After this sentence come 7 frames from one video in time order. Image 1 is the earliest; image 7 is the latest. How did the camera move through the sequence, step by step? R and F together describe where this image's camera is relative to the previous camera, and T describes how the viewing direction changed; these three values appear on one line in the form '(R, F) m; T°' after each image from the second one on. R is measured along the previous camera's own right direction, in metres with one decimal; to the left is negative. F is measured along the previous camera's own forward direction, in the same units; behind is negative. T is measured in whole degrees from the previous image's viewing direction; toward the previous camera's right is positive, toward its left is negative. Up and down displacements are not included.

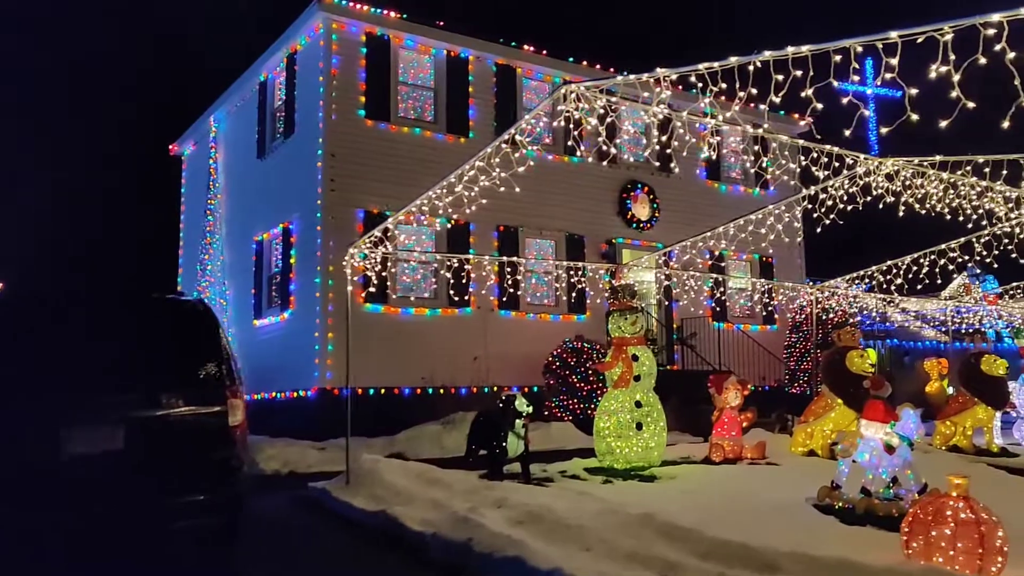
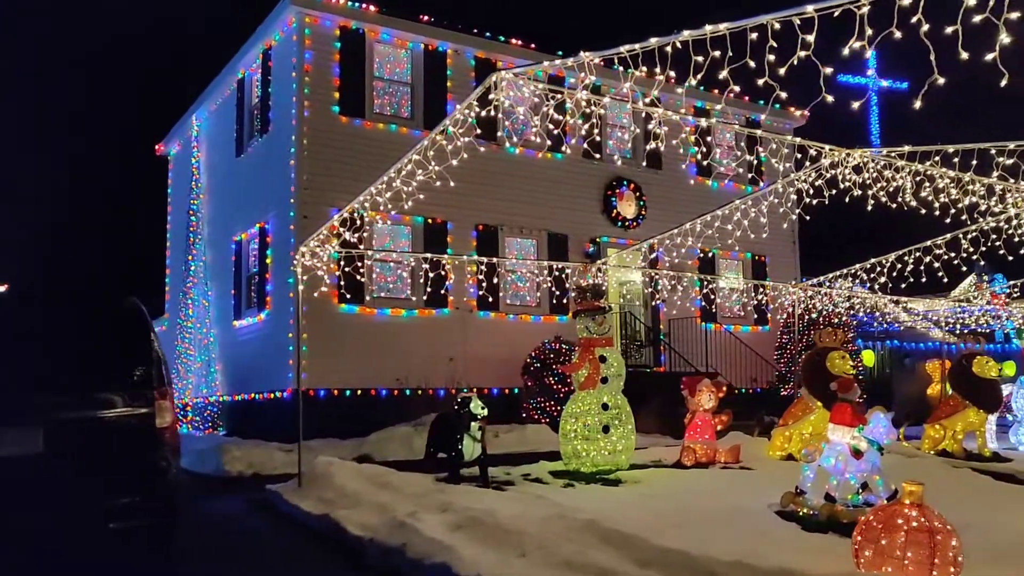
(+0.4, +0.3) m; -1°
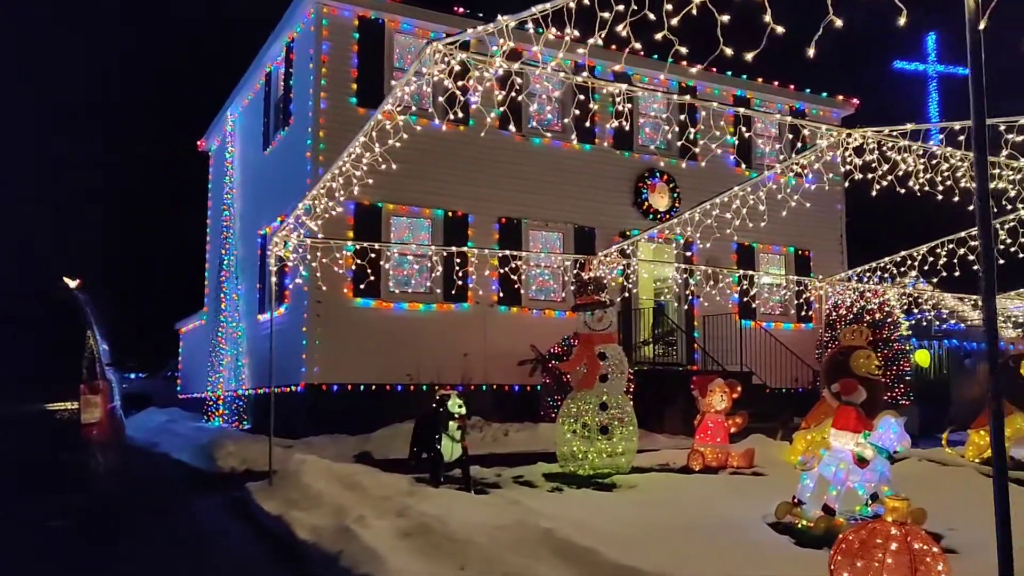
(+0.7, +0.5) m; -4°
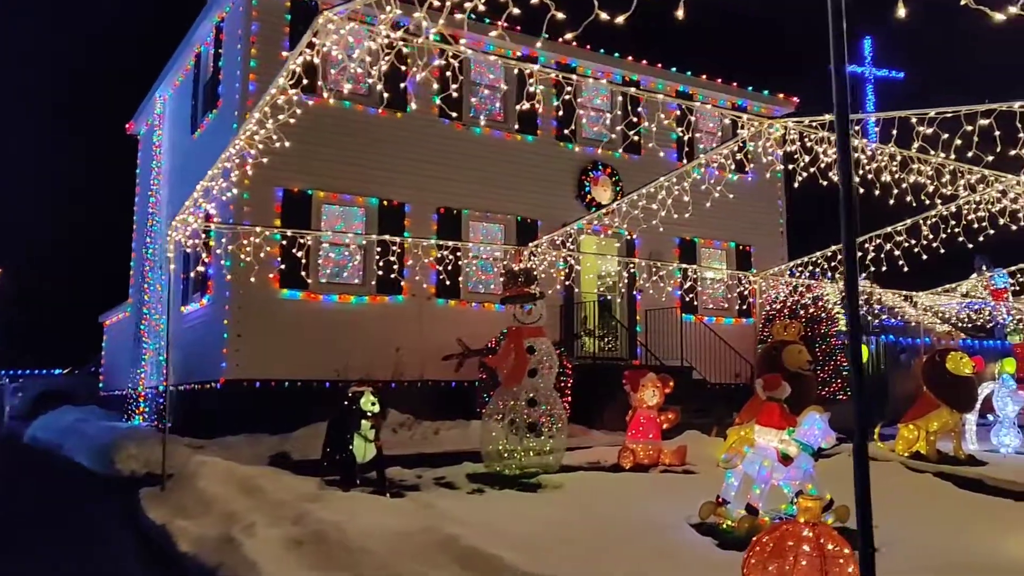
(+0.3, +0.3) m; +3°
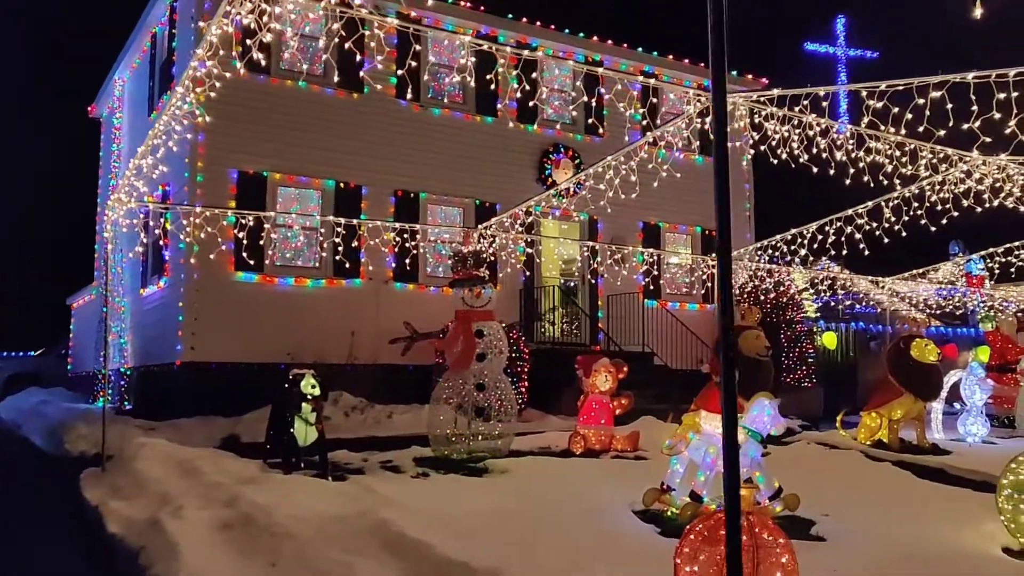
(+0.2, +0.2) m; +1°
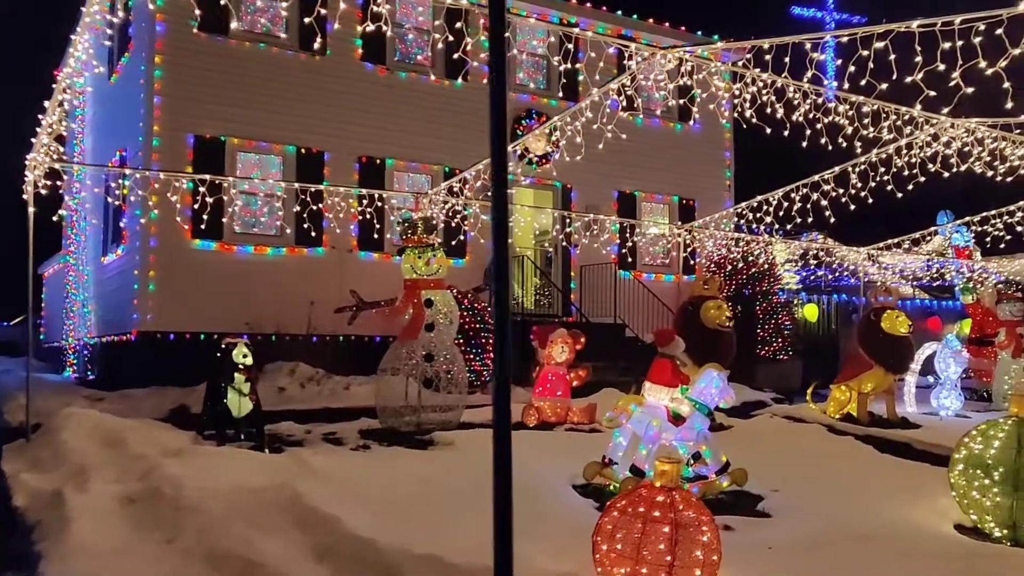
(+0.4, +0.3) m; 0°
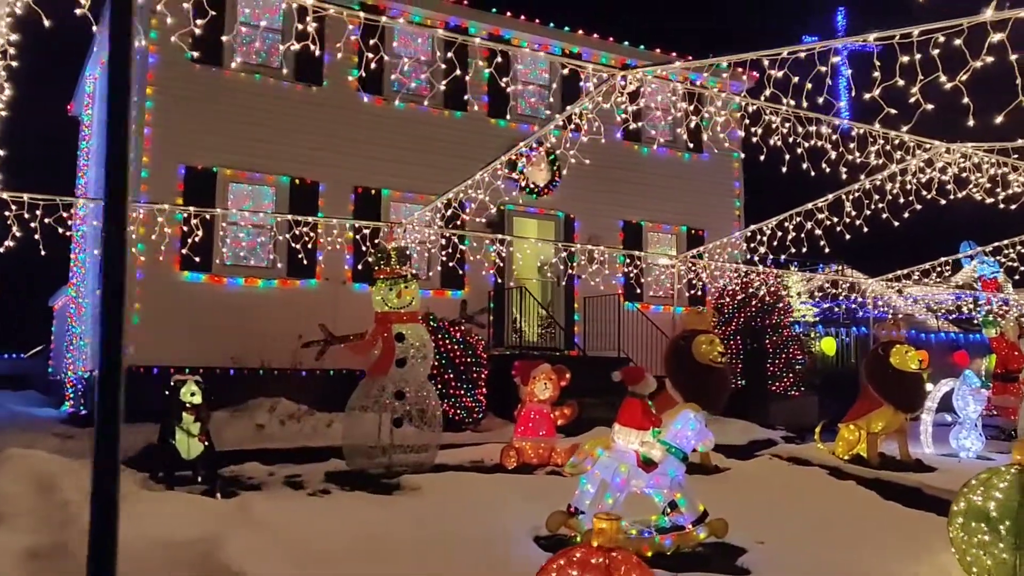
(+0.5, +0.4) m; -2°
